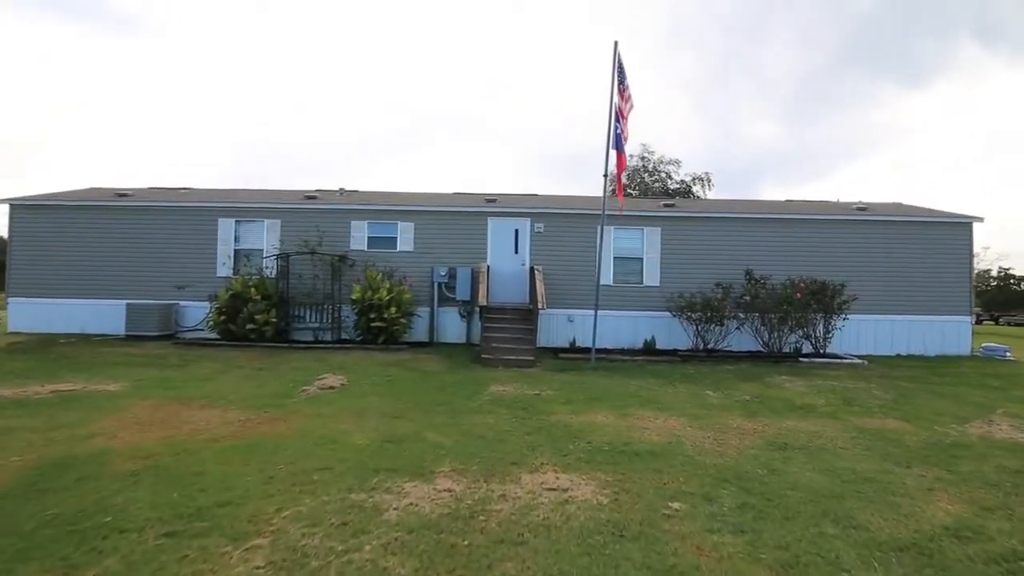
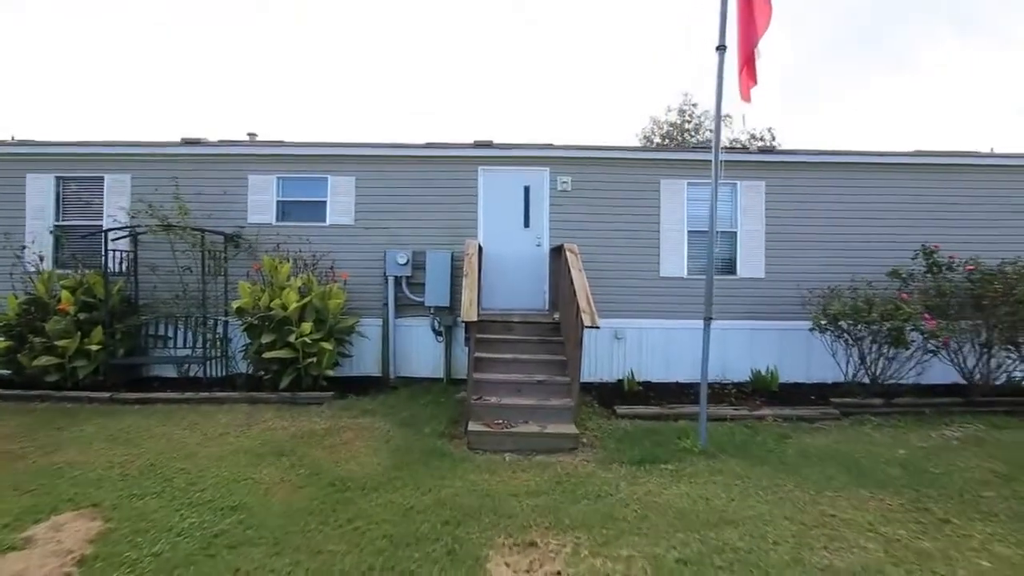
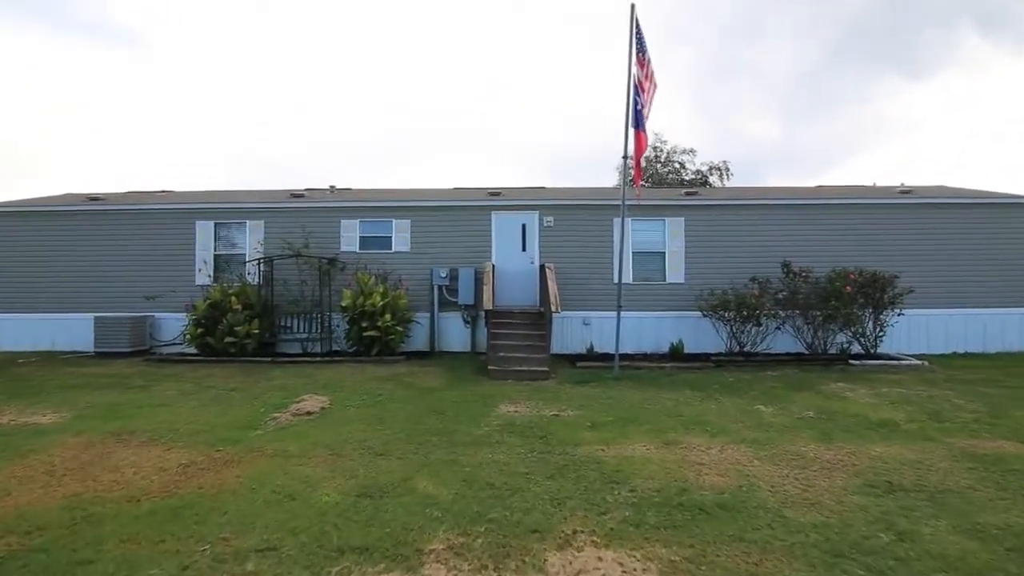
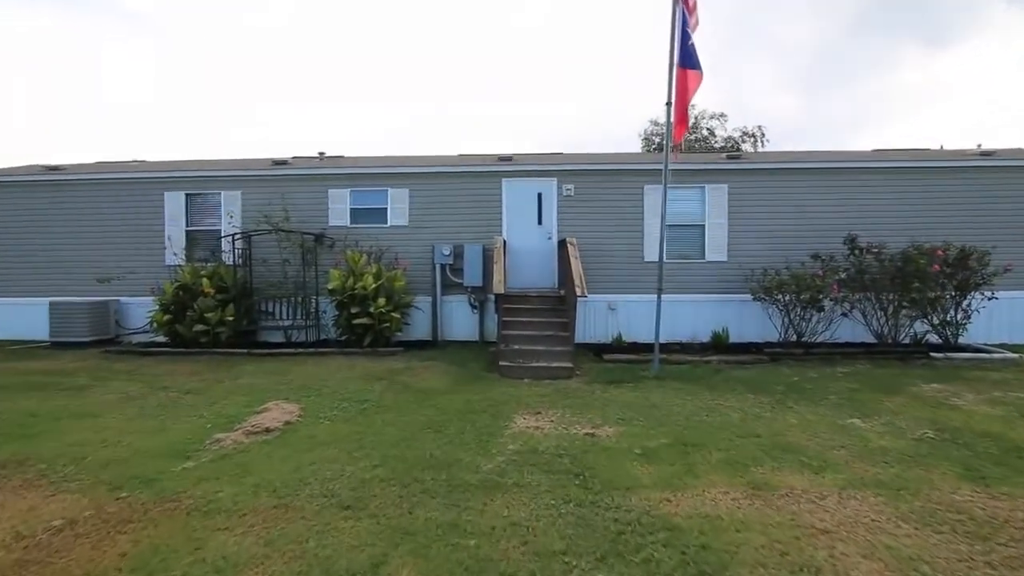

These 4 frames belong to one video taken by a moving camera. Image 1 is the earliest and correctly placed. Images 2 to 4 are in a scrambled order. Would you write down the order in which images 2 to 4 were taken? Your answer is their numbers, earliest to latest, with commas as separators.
3, 4, 2
